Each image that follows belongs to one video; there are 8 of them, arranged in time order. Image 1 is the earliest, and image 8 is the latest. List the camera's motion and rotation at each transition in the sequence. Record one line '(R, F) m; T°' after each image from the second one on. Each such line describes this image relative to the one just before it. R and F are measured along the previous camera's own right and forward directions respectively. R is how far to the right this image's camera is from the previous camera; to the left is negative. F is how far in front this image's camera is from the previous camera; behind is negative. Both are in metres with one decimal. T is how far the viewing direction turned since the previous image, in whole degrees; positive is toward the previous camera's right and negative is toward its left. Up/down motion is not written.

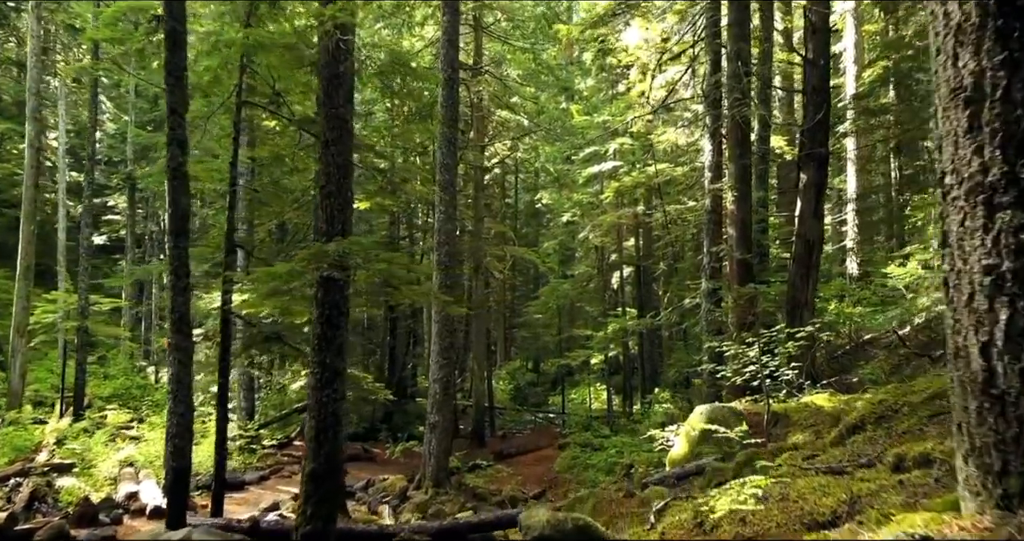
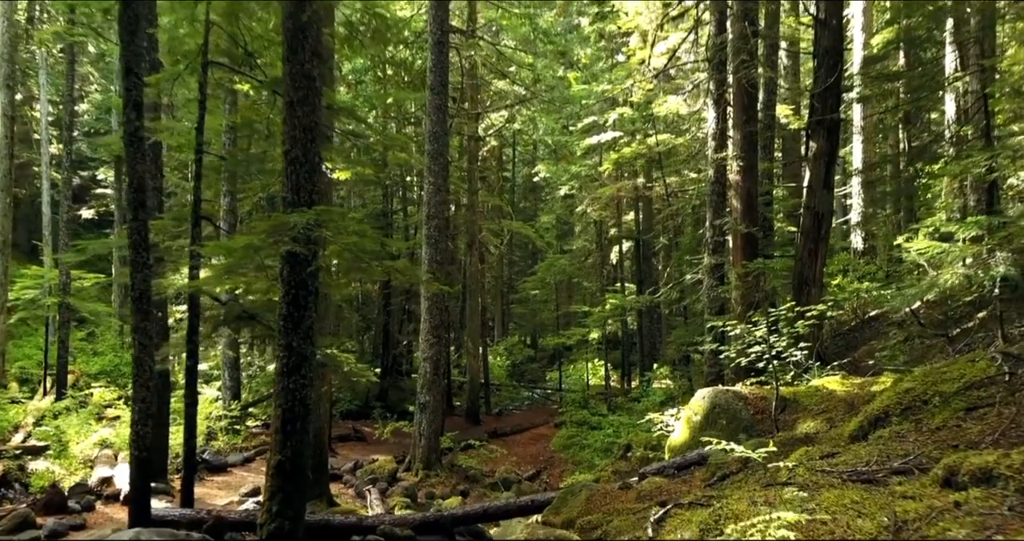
(+0.1, +0.6) m; 0°
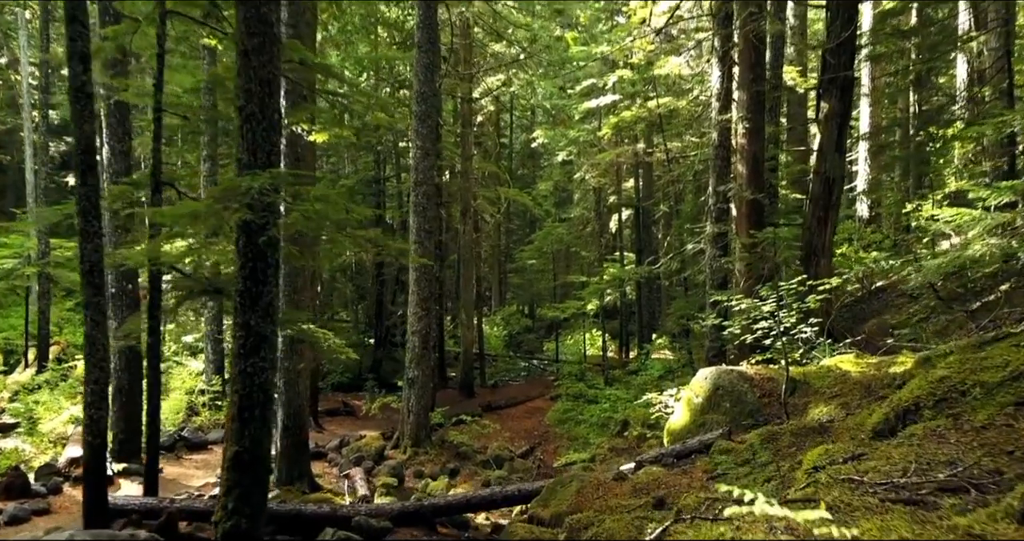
(+0.1, +0.6) m; 0°
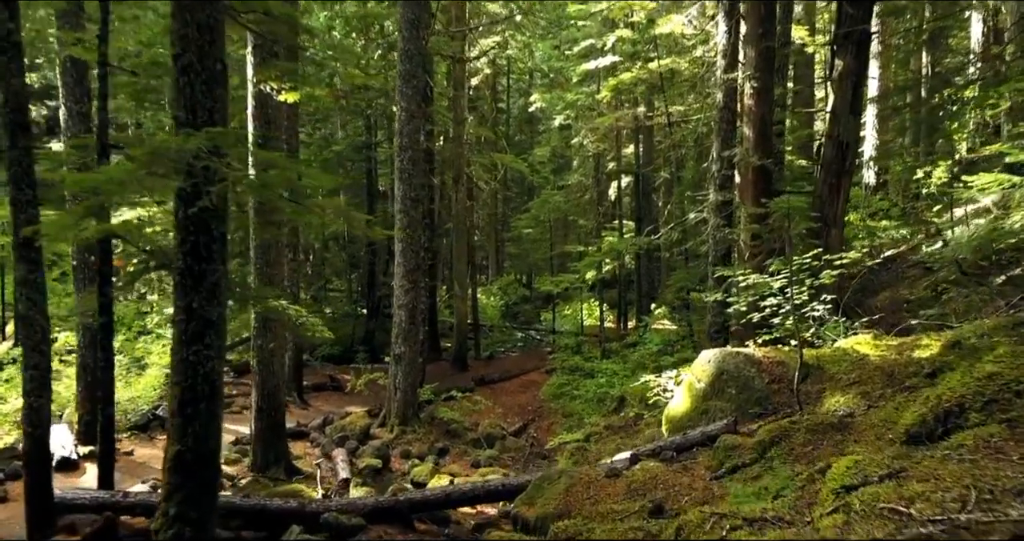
(+0.1, +0.7) m; 0°
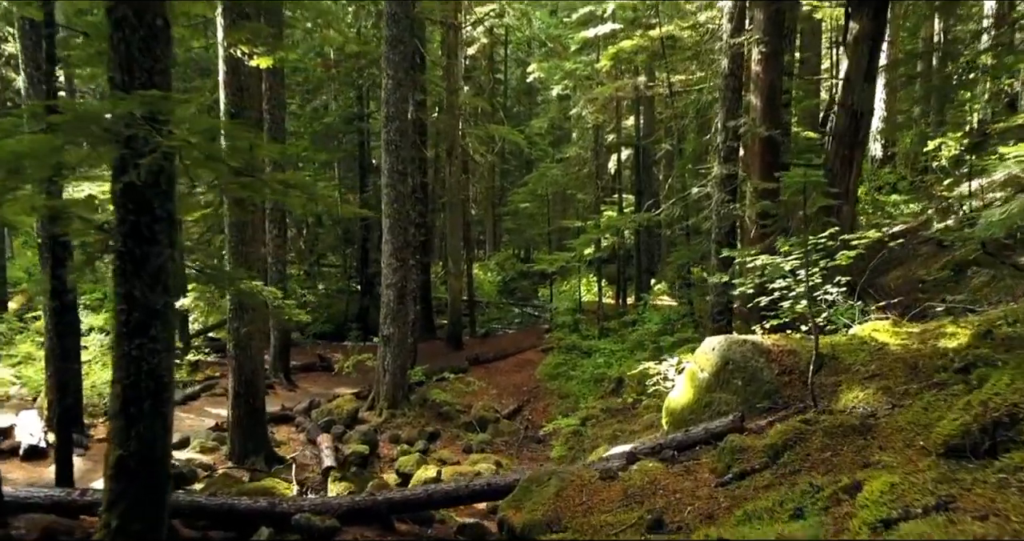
(+0.1, +0.5) m; 0°
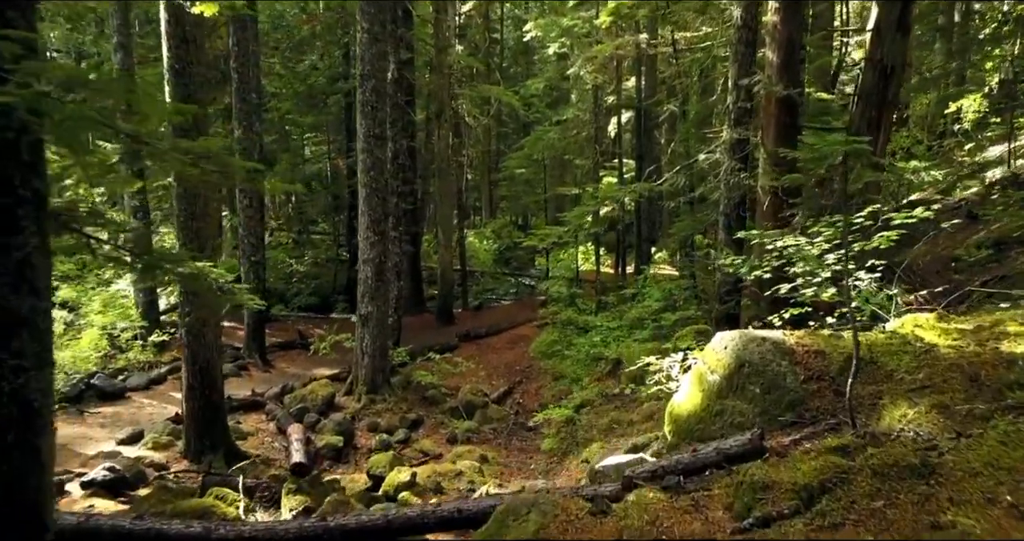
(+0.2, +0.9) m; 0°
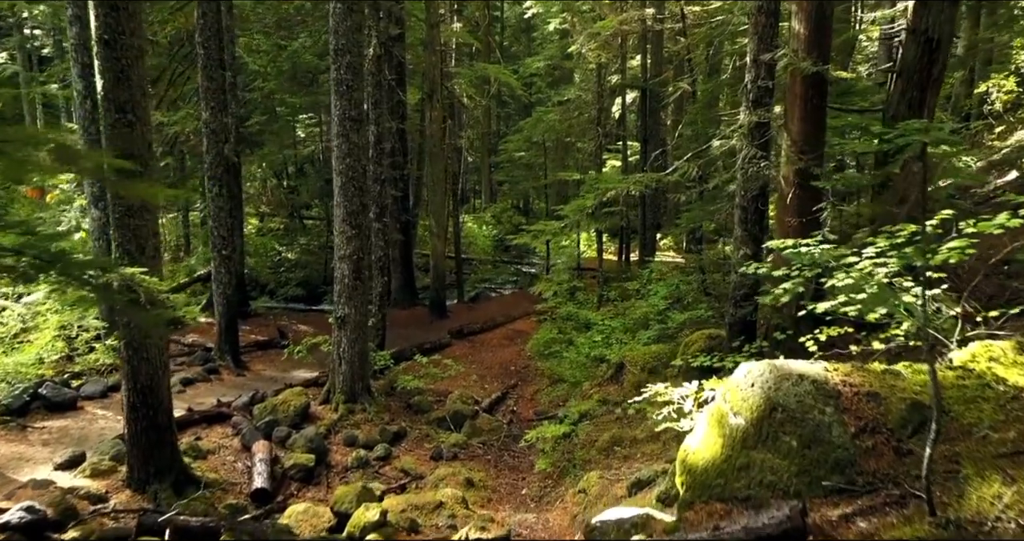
(+0.2, +1.0) m; 0°
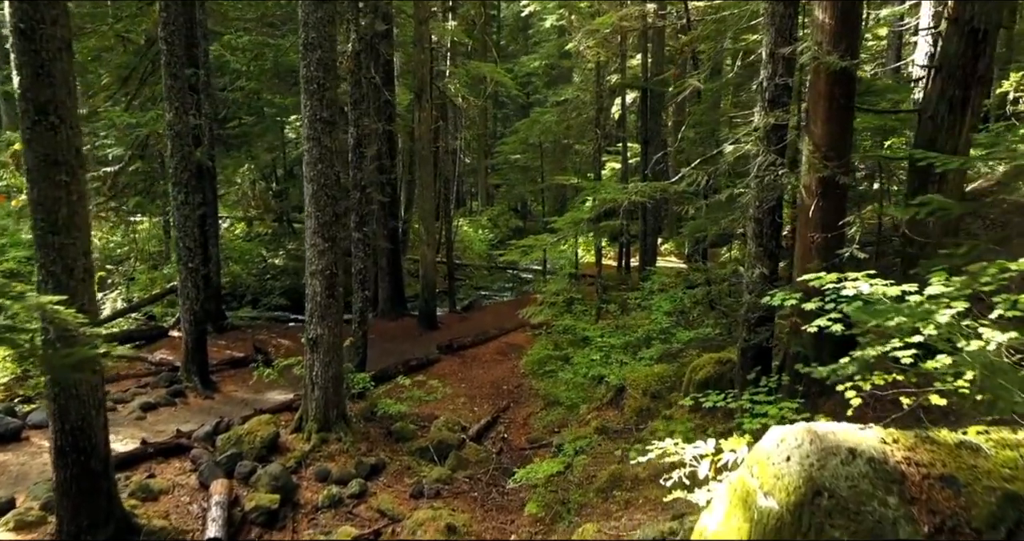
(+0.1, +0.9) m; 0°
